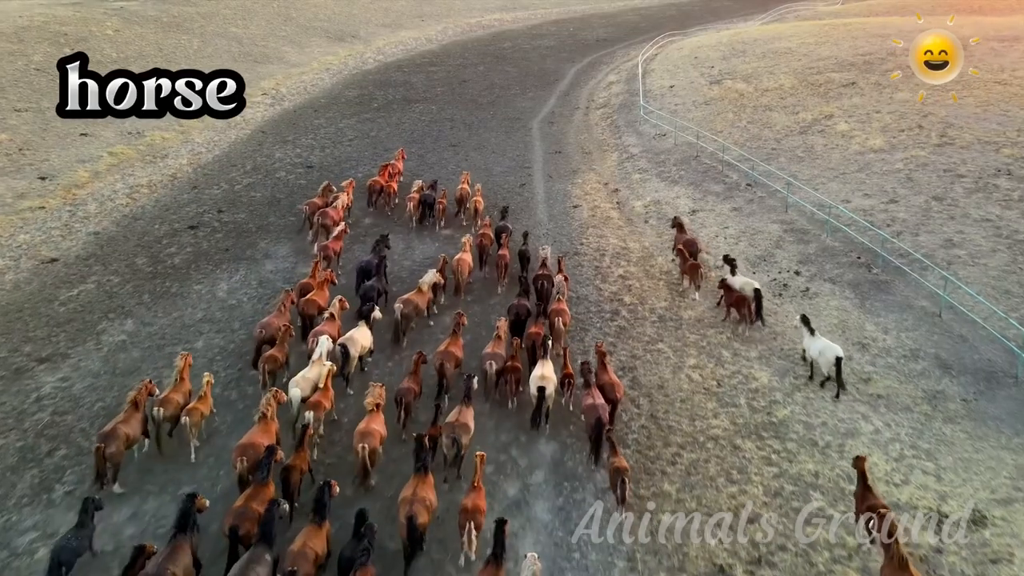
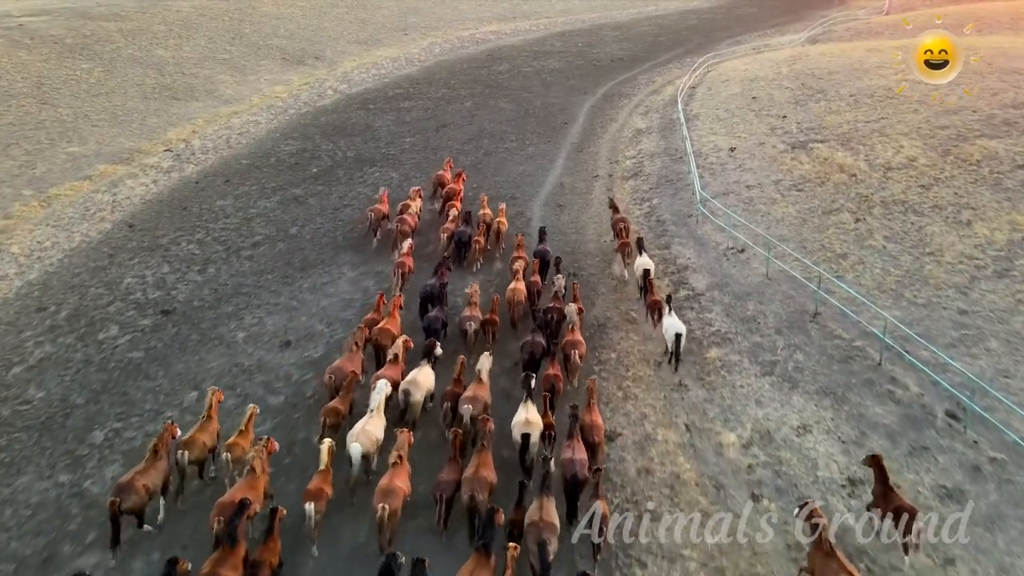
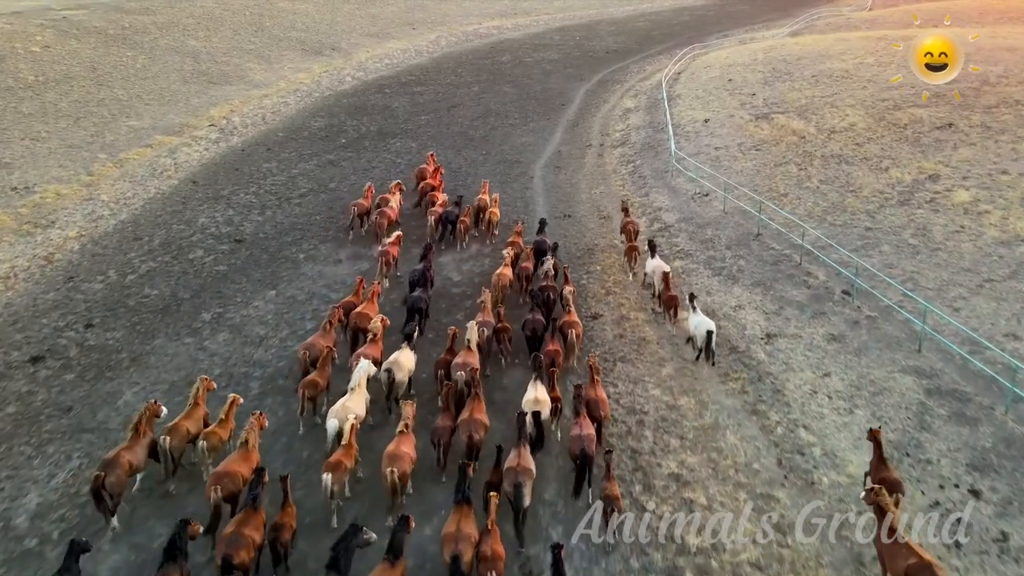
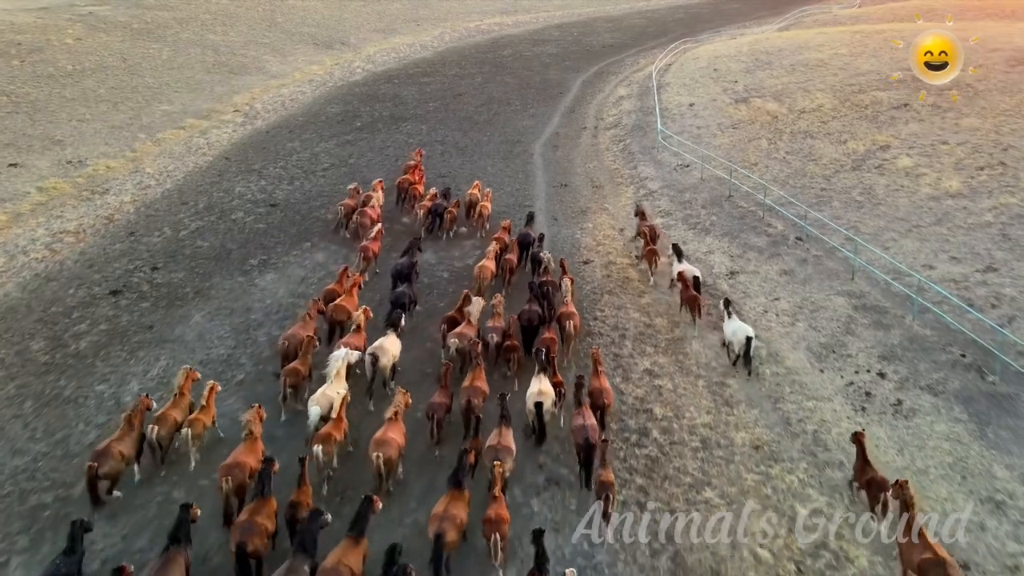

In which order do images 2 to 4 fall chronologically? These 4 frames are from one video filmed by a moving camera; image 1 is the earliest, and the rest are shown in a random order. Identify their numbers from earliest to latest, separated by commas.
4, 3, 2
